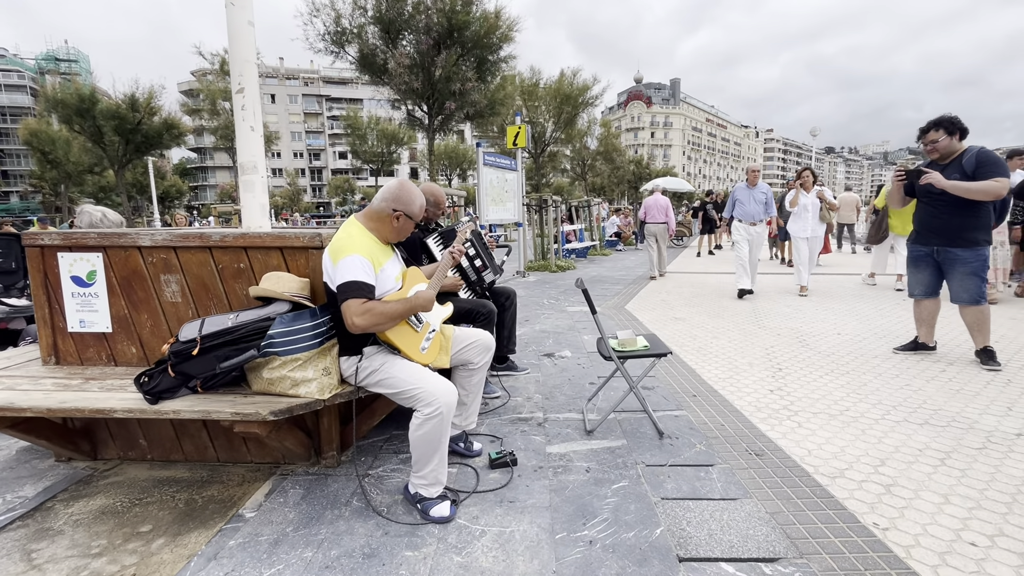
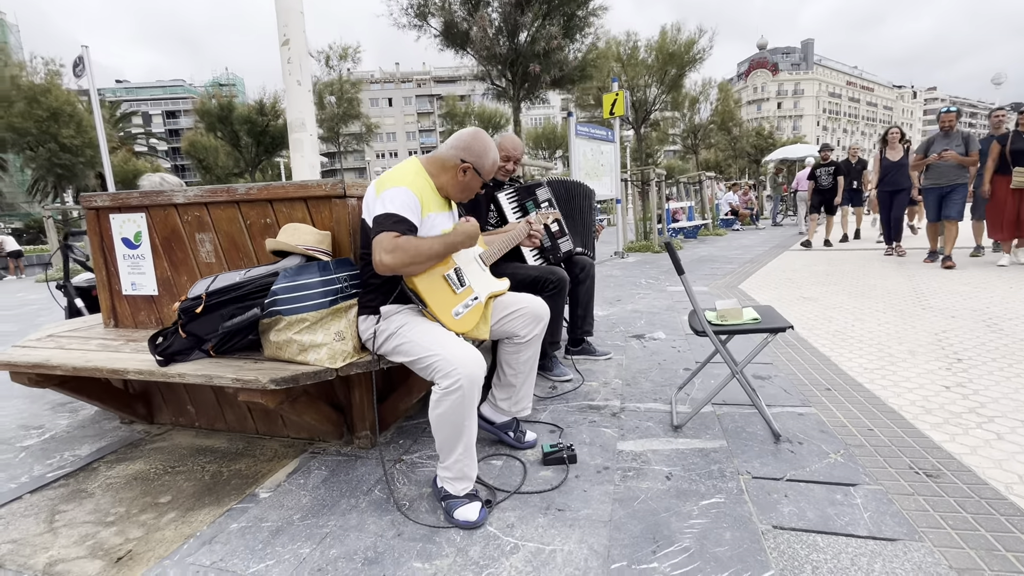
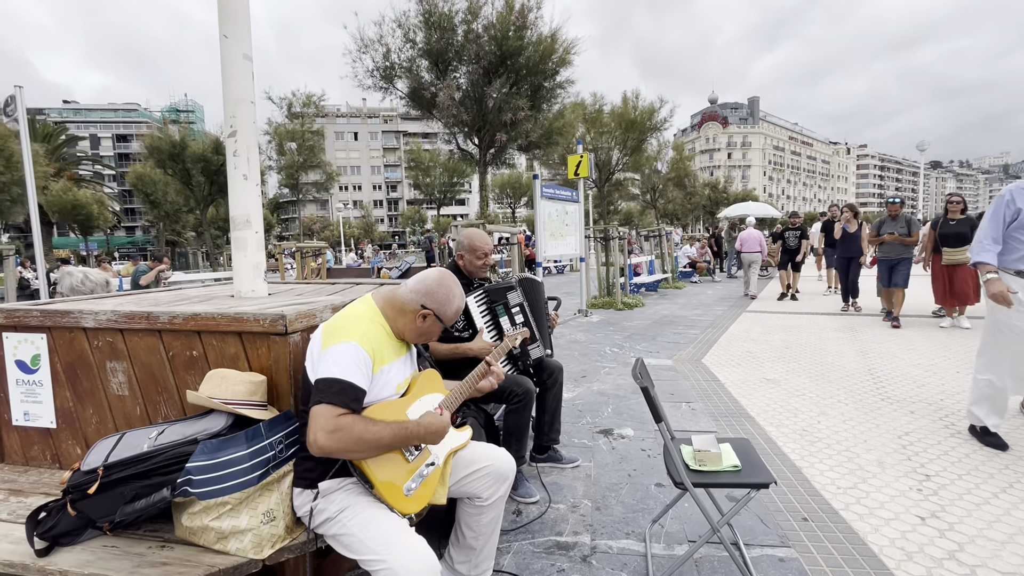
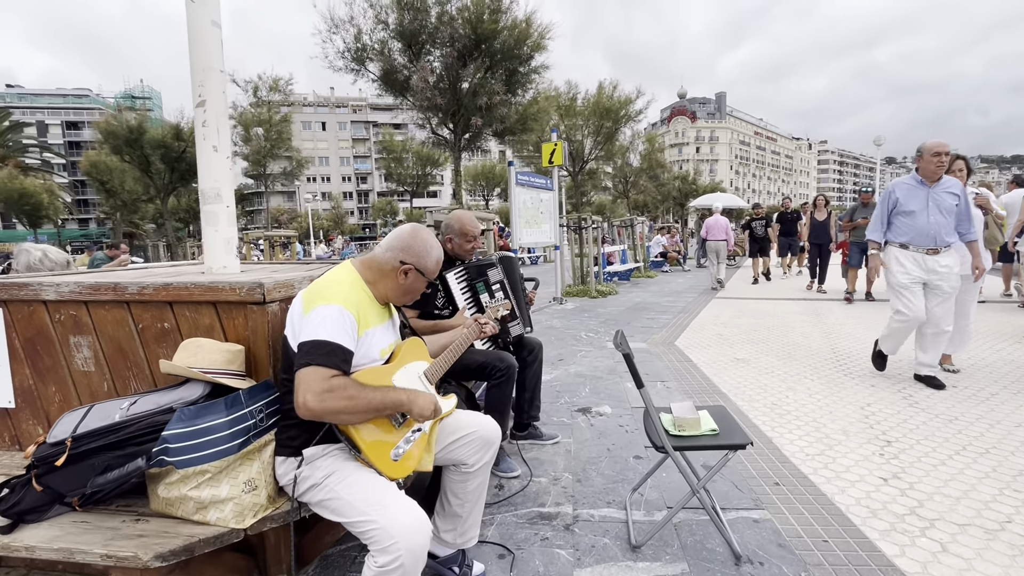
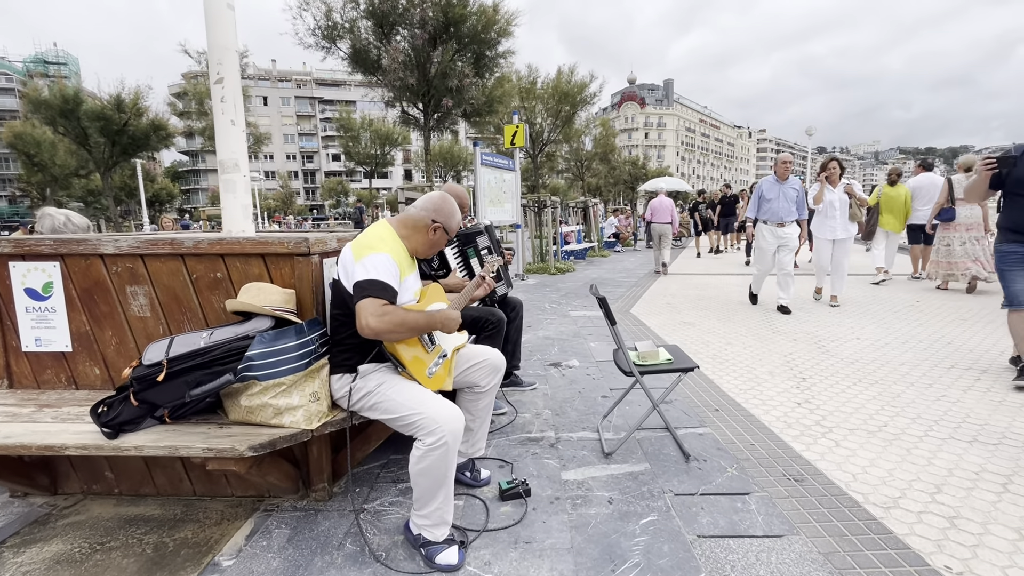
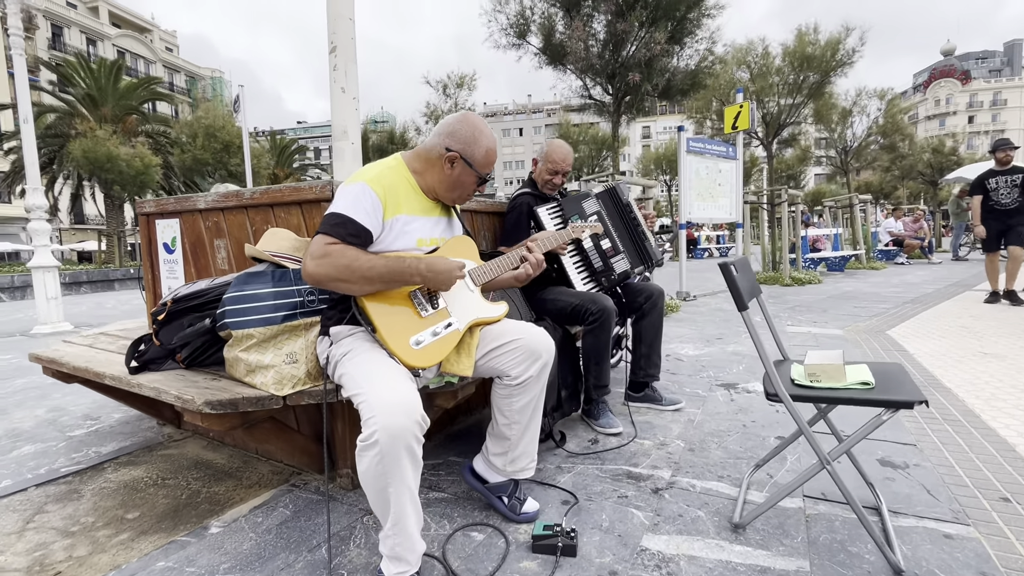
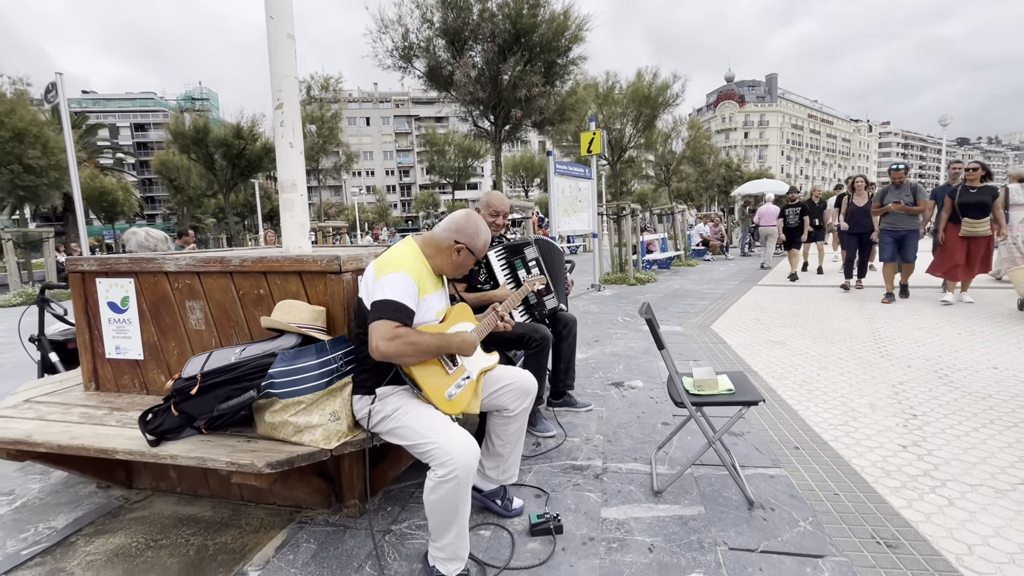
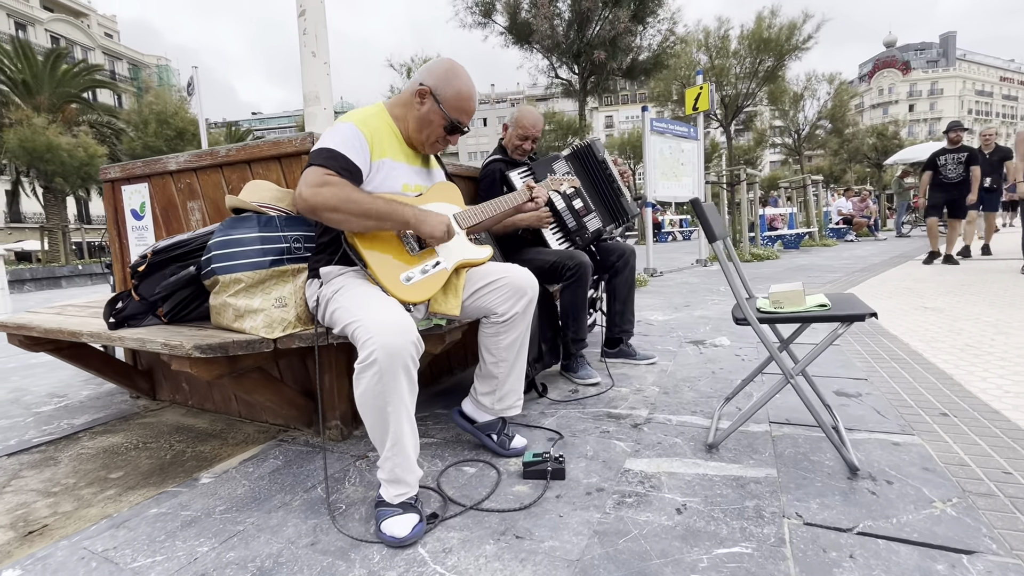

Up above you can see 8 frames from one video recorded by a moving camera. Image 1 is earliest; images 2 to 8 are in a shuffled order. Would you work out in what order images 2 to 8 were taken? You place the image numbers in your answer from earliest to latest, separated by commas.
5, 4, 3, 7, 2, 8, 6
